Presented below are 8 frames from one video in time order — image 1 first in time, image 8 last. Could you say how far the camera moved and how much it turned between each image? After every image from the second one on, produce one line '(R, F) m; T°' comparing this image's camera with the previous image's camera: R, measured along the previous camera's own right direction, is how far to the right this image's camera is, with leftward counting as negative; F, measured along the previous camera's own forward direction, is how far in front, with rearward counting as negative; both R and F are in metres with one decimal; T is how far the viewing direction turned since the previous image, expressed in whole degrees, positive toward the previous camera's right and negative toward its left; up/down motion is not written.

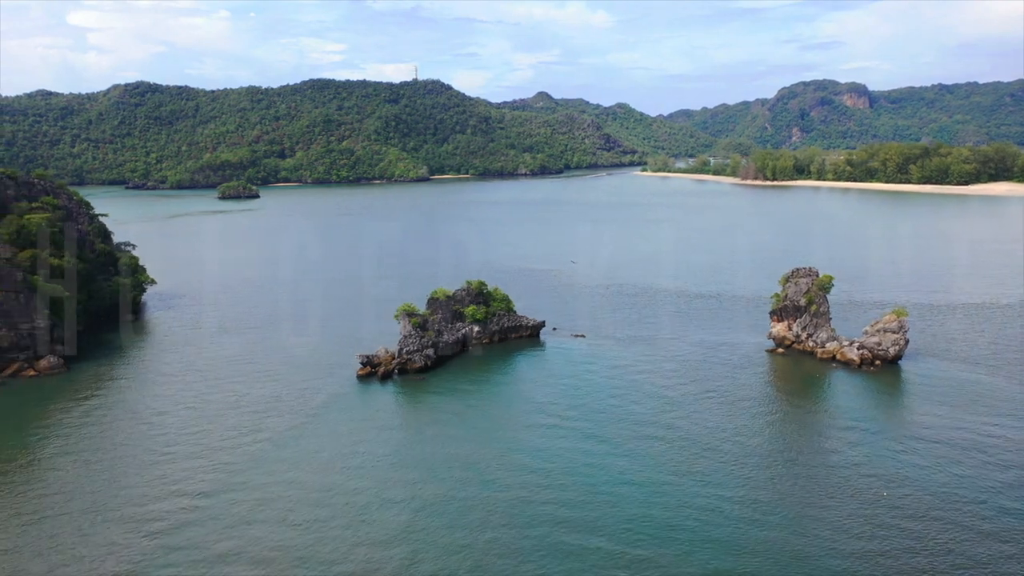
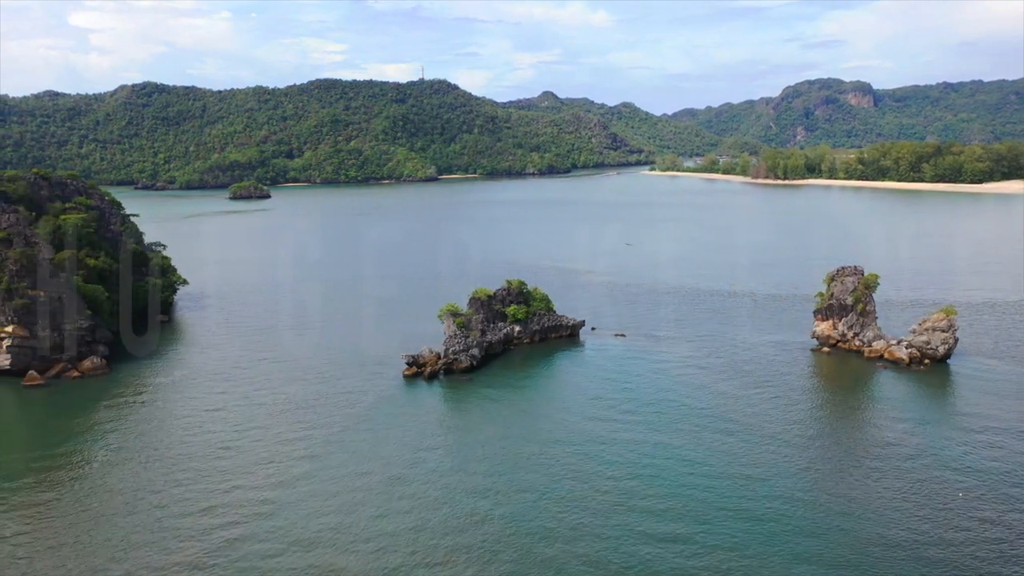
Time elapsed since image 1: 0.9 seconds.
(-1.8, +0.1) m; 0°
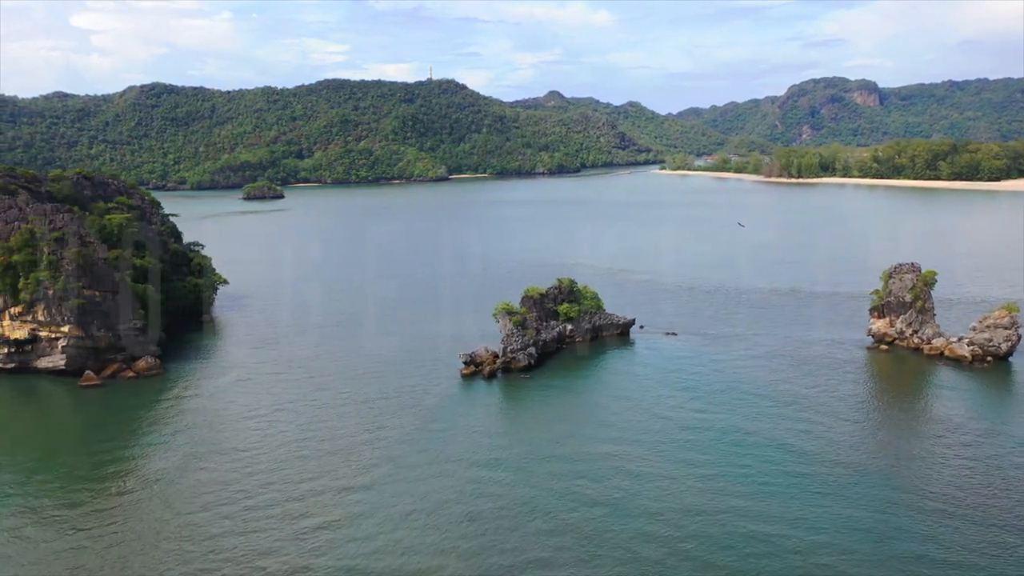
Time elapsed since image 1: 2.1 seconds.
(-2.3, +0.1) m; 0°
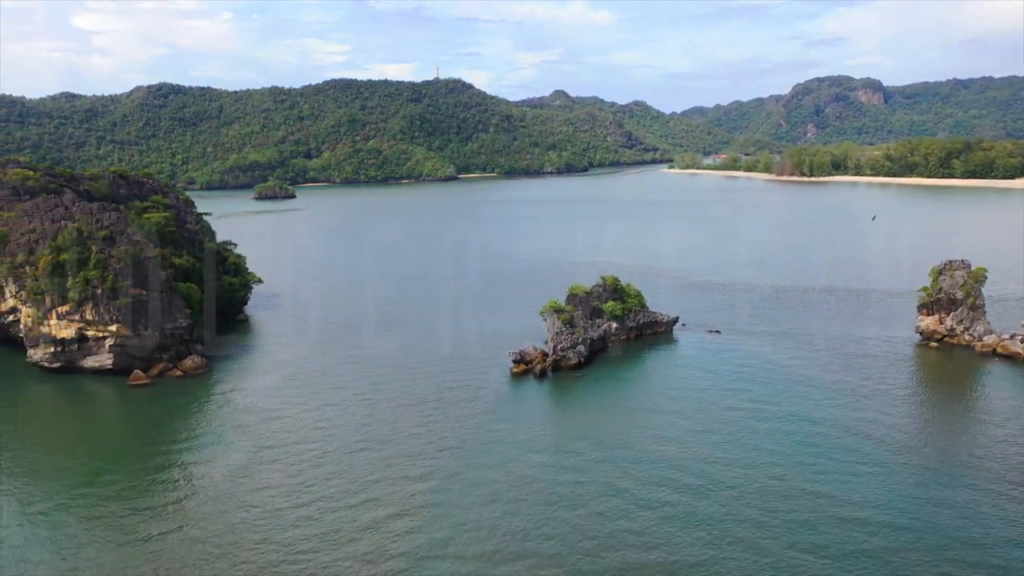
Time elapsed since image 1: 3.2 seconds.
(-1.9, +0.1) m; 0°
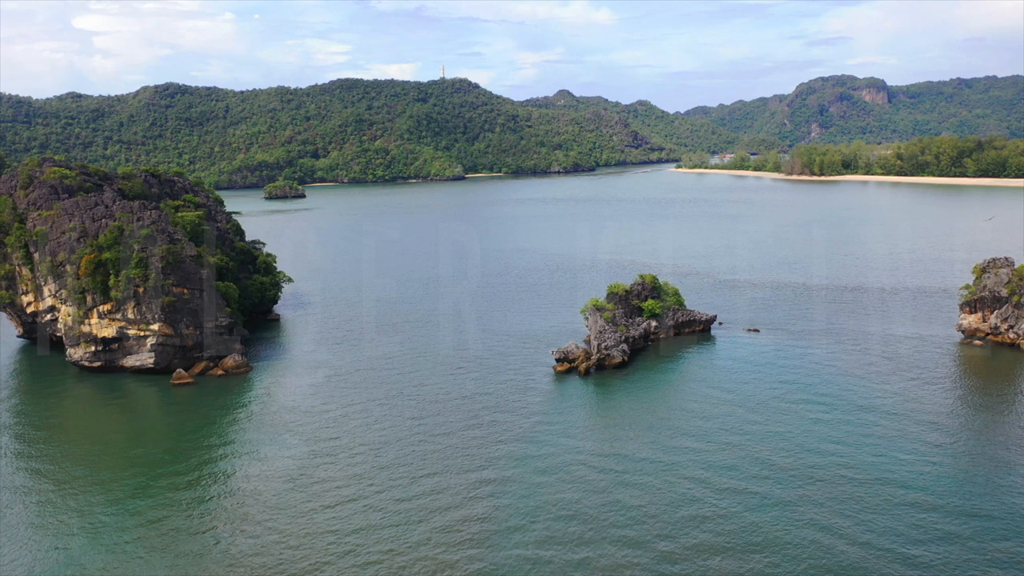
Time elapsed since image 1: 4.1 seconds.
(-1.7, +0.1) m; 0°
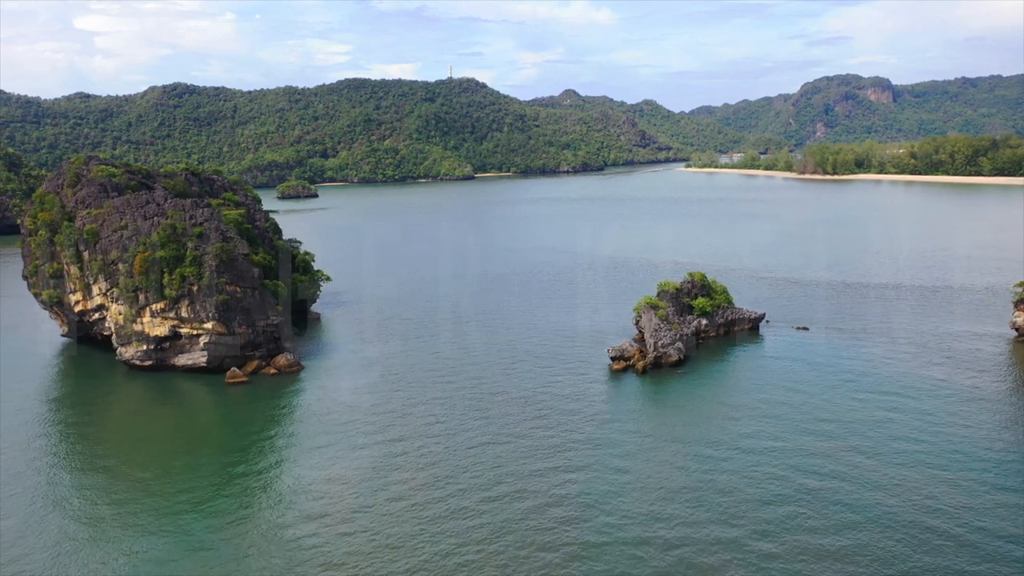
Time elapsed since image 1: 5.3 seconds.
(-2.2, +0.2) m; 0°
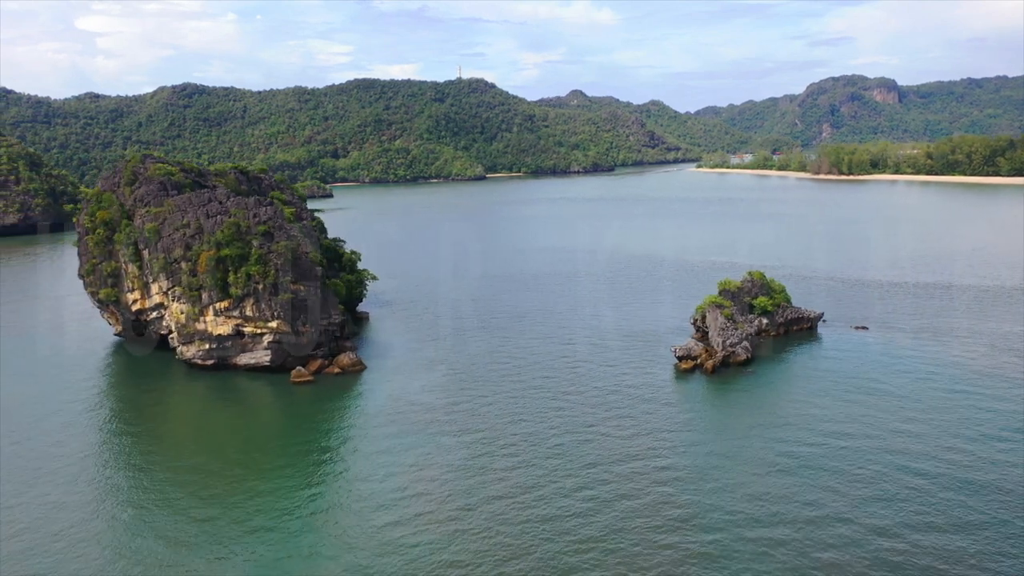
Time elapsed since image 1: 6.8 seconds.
(-2.6, +0.2) m; 0°
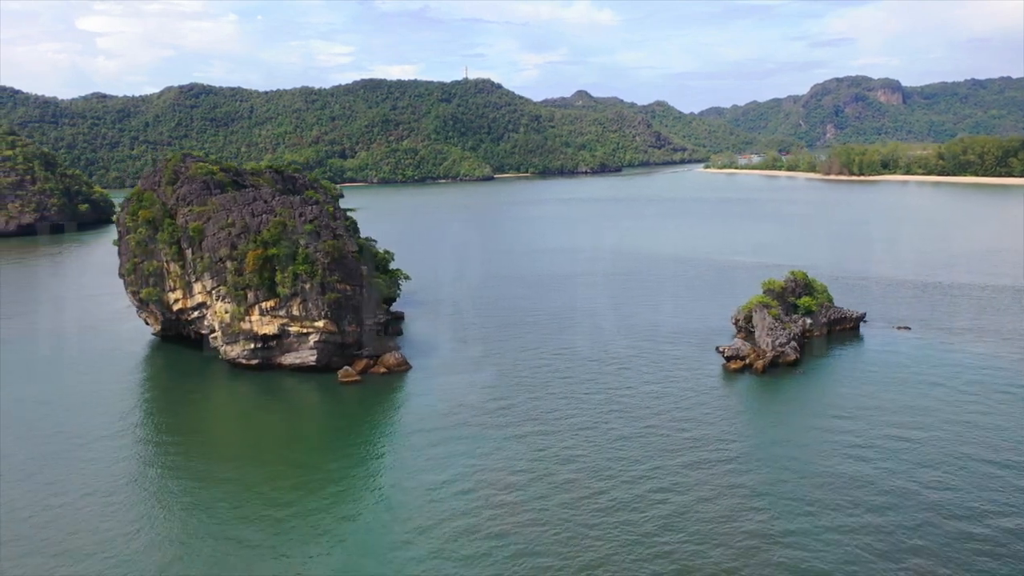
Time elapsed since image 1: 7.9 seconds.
(-1.9, +0.1) m; 0°
